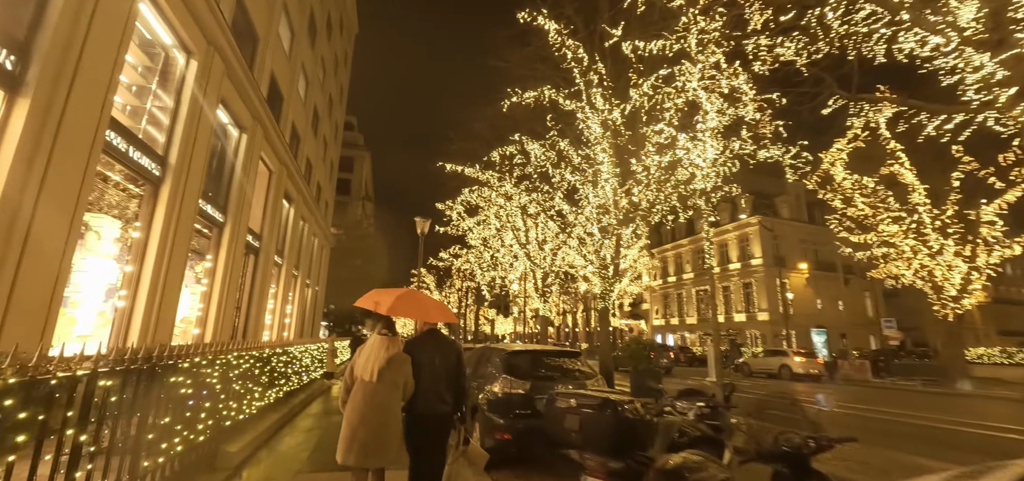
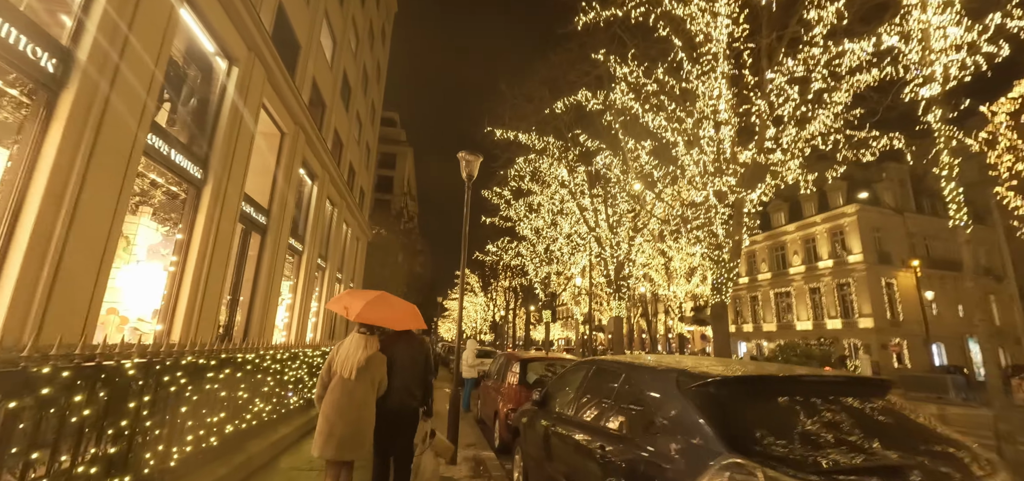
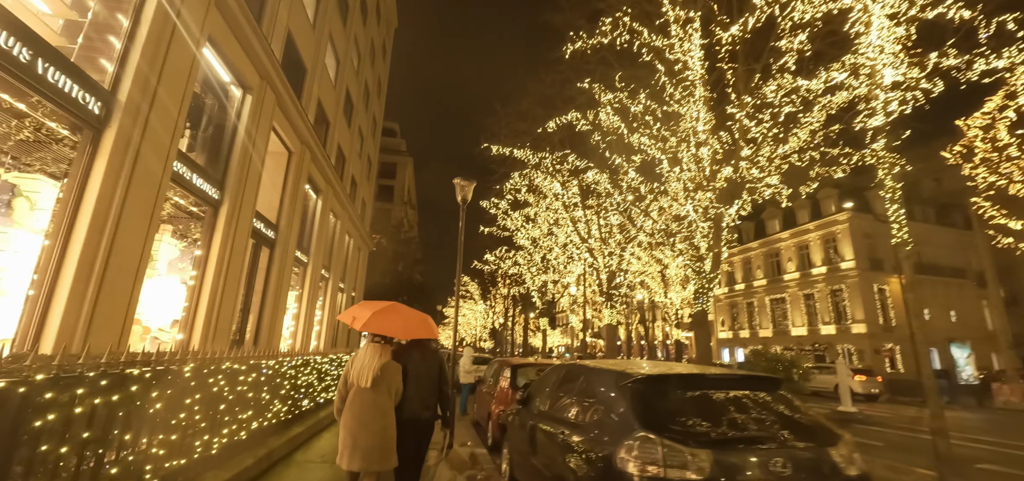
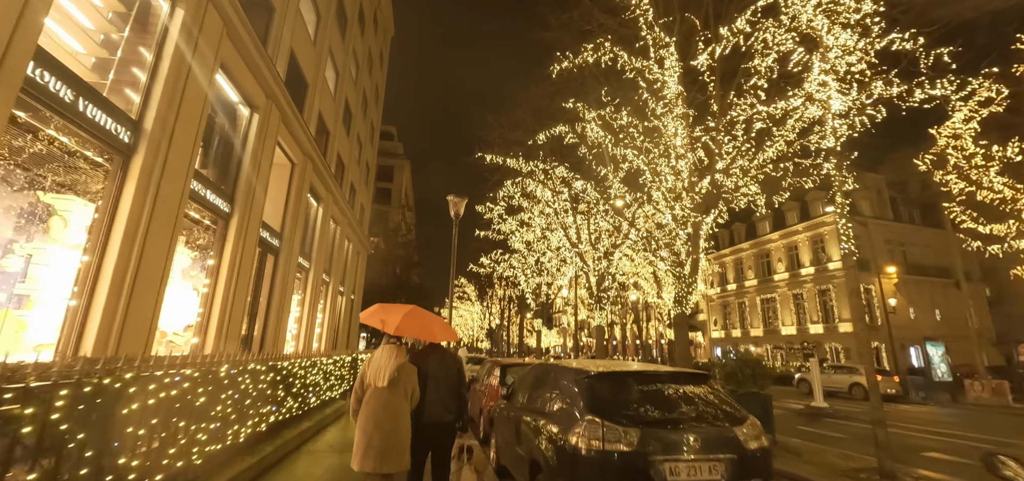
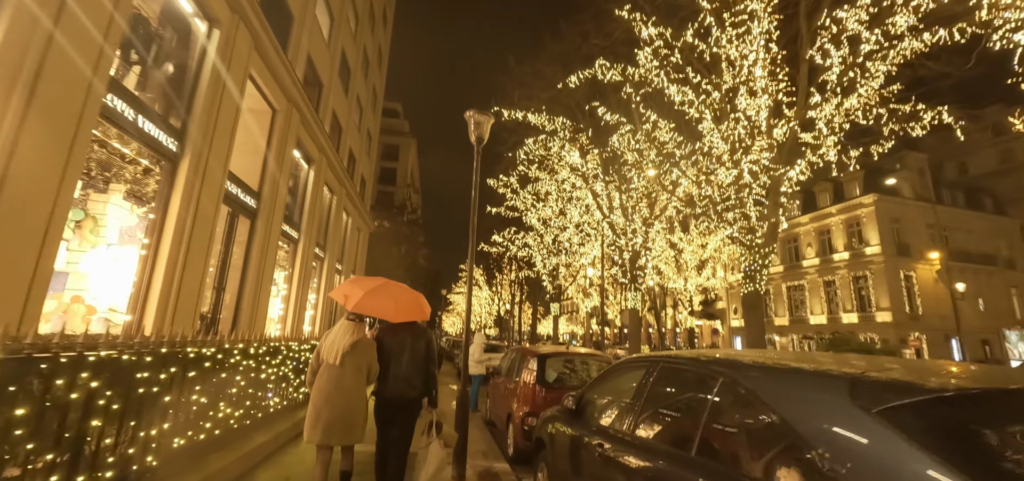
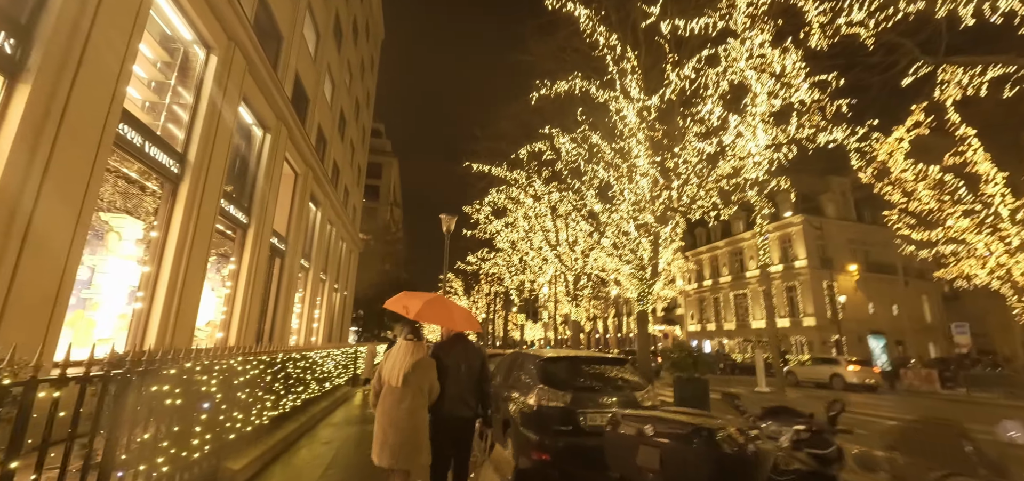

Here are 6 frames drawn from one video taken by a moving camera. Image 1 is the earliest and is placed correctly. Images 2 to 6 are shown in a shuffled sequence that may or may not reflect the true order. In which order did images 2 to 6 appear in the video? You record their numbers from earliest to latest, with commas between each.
6, 4, 3, 2, 5
